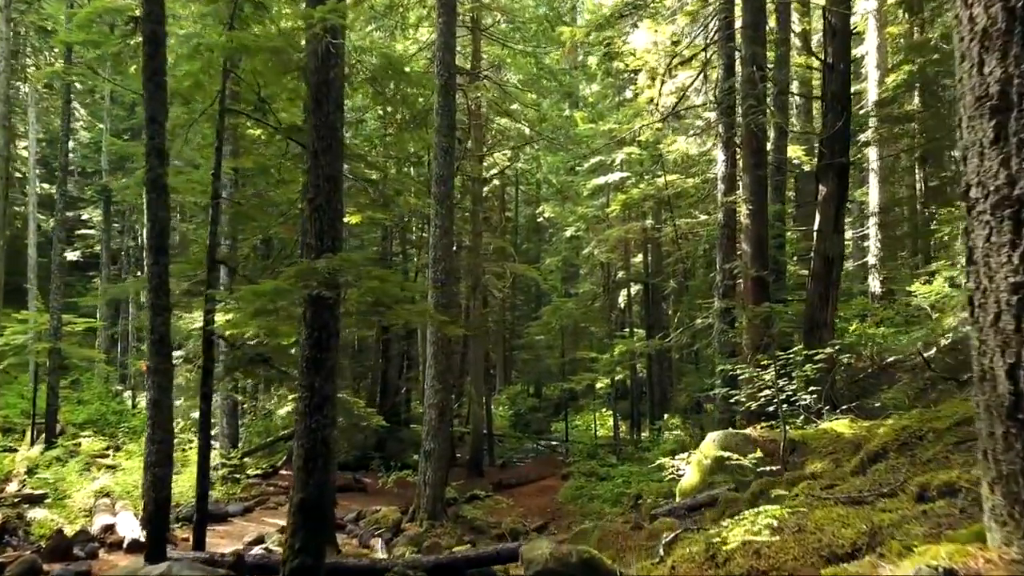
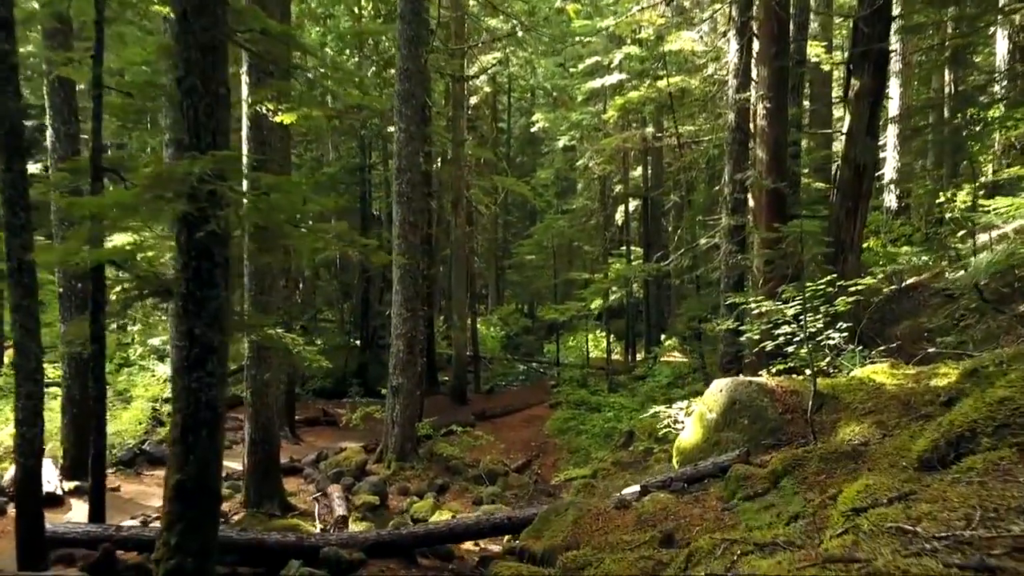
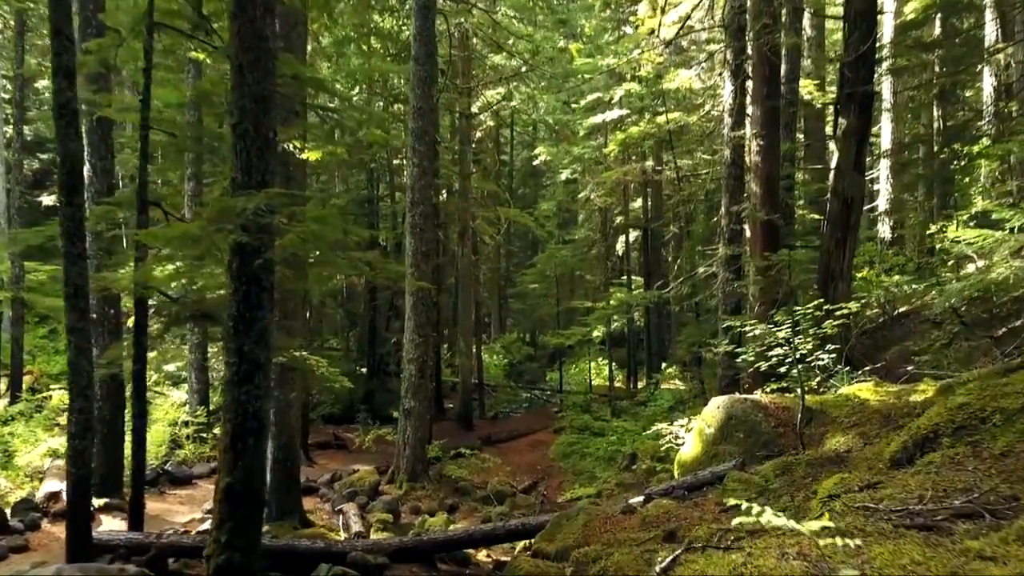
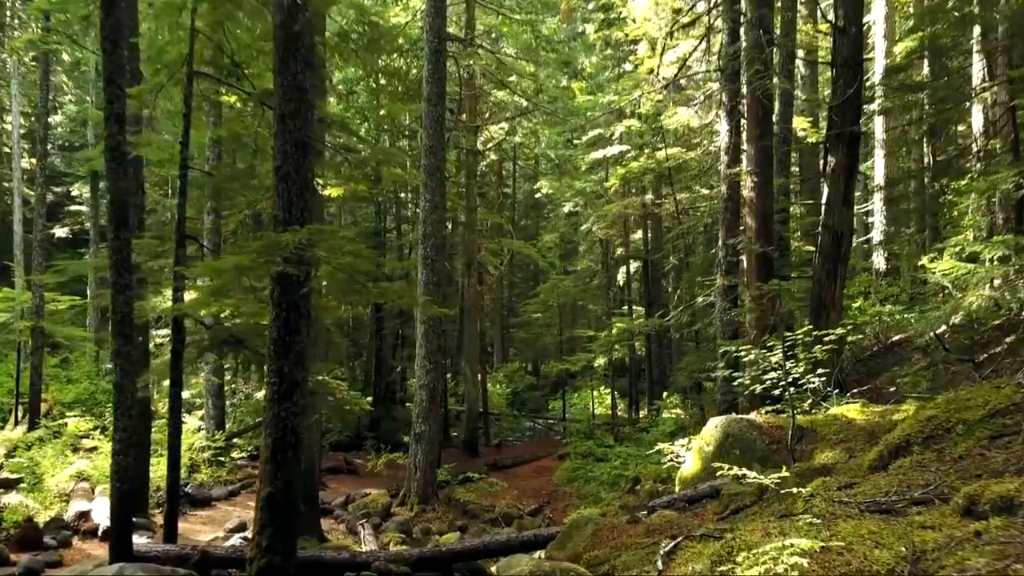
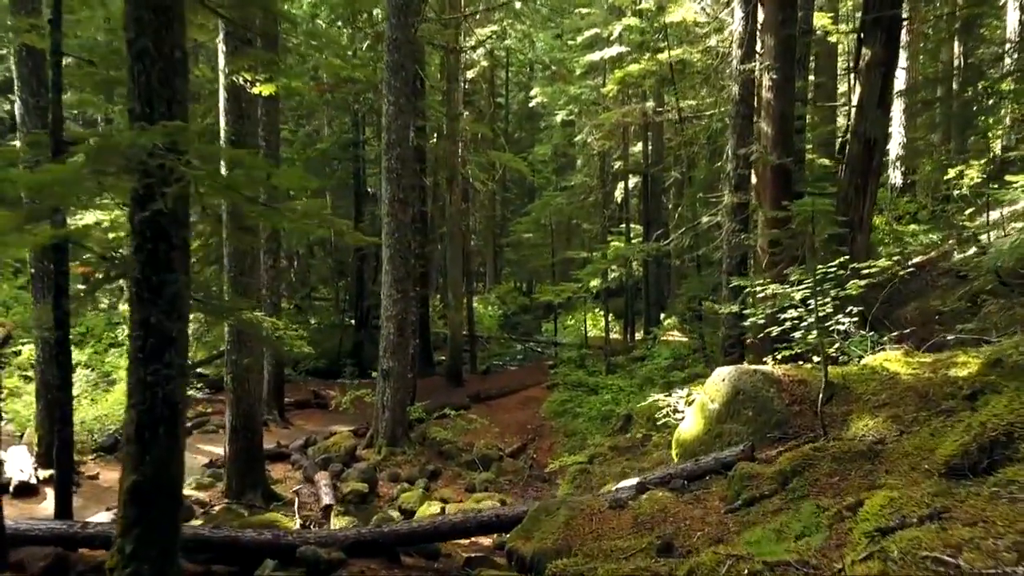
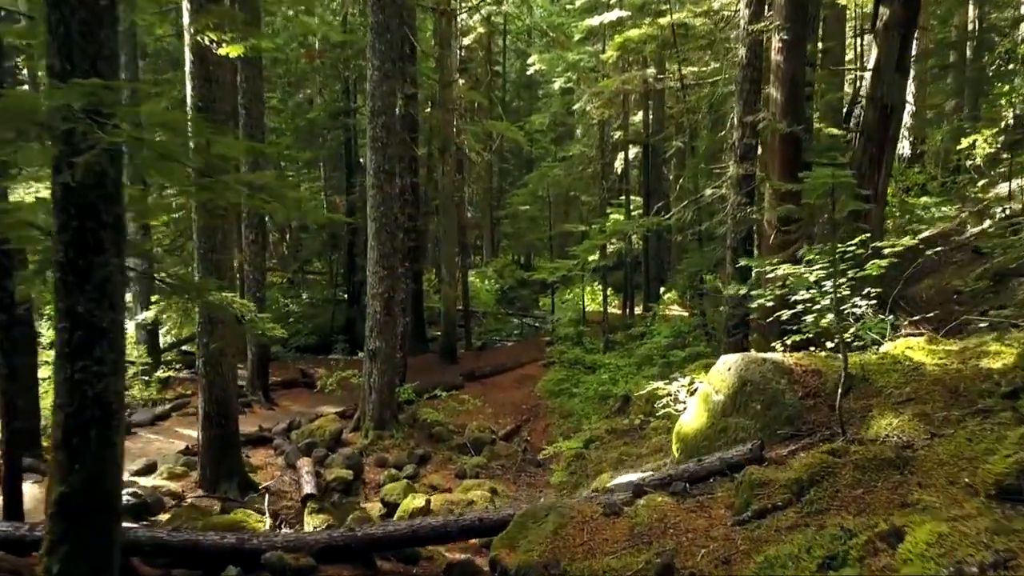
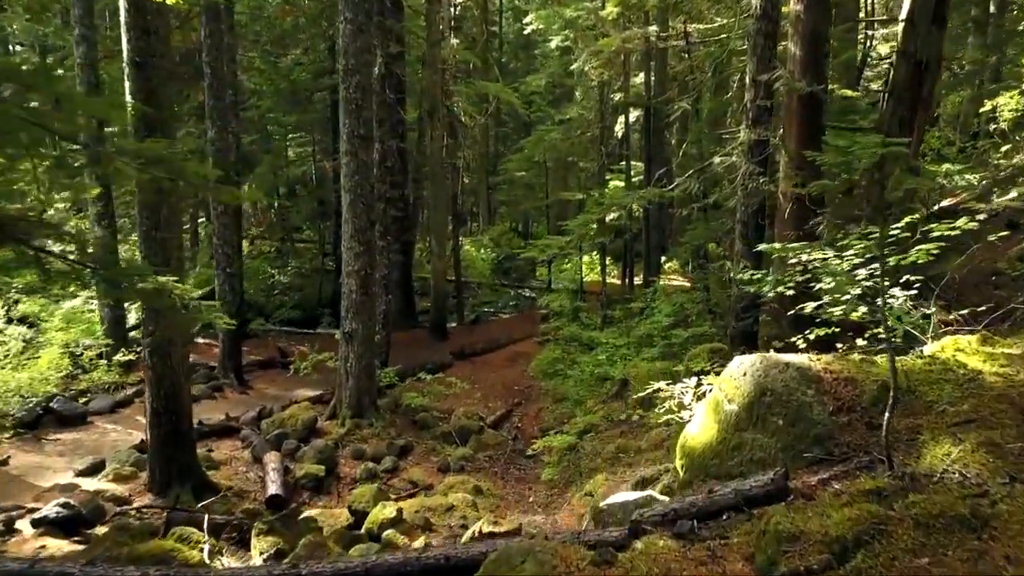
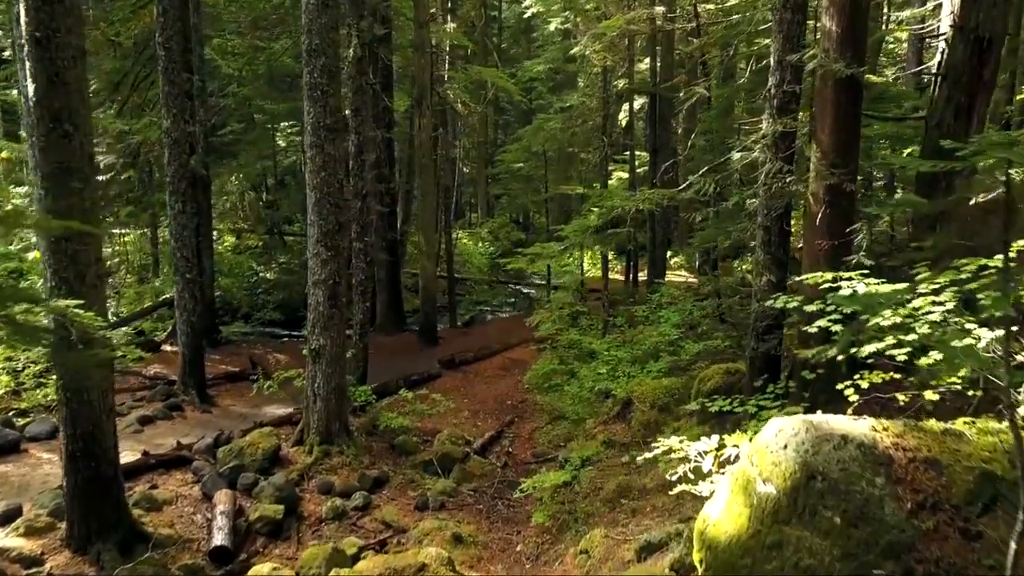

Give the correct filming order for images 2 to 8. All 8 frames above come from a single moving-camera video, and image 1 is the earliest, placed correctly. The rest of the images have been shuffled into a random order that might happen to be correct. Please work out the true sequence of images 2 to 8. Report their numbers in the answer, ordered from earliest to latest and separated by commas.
4, 3, 2, 5, 6, 7, 8
